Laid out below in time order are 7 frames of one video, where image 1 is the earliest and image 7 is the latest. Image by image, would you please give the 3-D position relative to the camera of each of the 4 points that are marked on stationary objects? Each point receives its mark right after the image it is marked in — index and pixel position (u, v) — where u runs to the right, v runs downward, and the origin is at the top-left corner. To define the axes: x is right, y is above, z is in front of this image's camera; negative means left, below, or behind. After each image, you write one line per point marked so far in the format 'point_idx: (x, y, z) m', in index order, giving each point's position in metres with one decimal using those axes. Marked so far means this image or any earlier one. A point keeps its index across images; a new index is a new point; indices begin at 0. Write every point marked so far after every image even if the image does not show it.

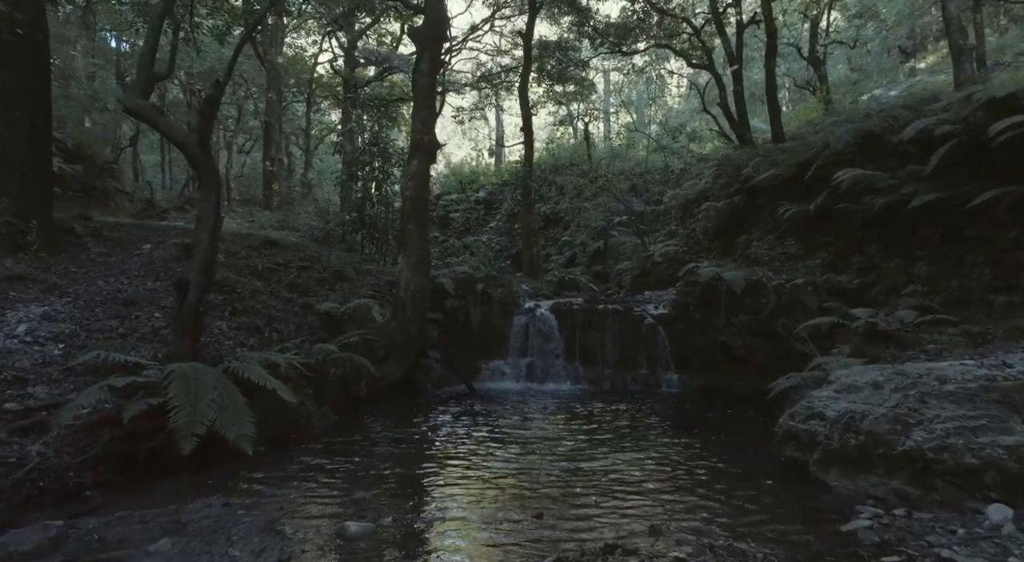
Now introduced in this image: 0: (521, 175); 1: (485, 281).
0: (+0.2, +2.9, +16.3) m
1: (-0.5, 0.0, +10.2) m
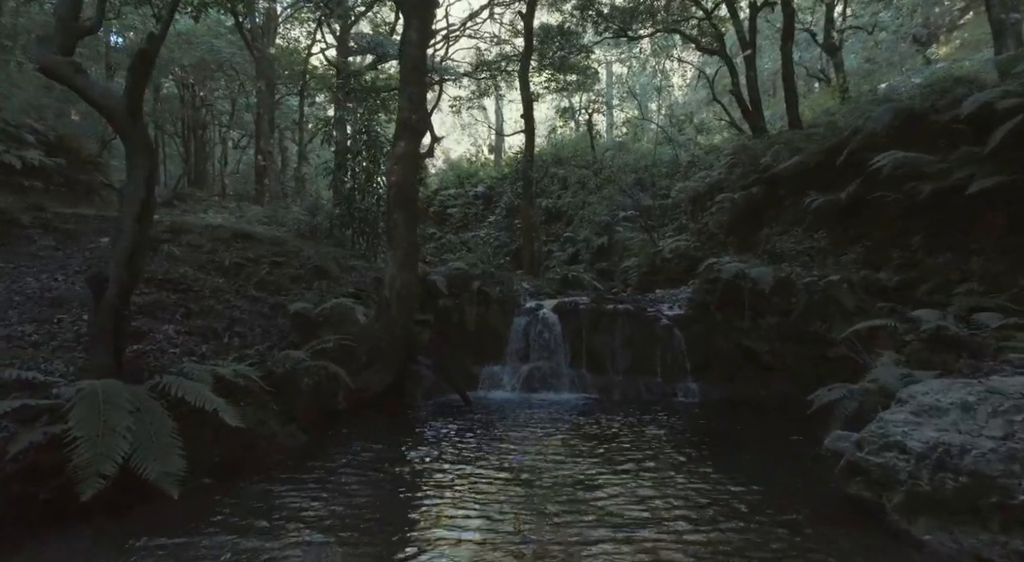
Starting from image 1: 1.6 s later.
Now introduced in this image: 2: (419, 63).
0: (+0.2, +3.0, +15.3) m
1: (-0.5, 0.0, +9.2) m
2: (-1.3, +3.0, +8.0) m
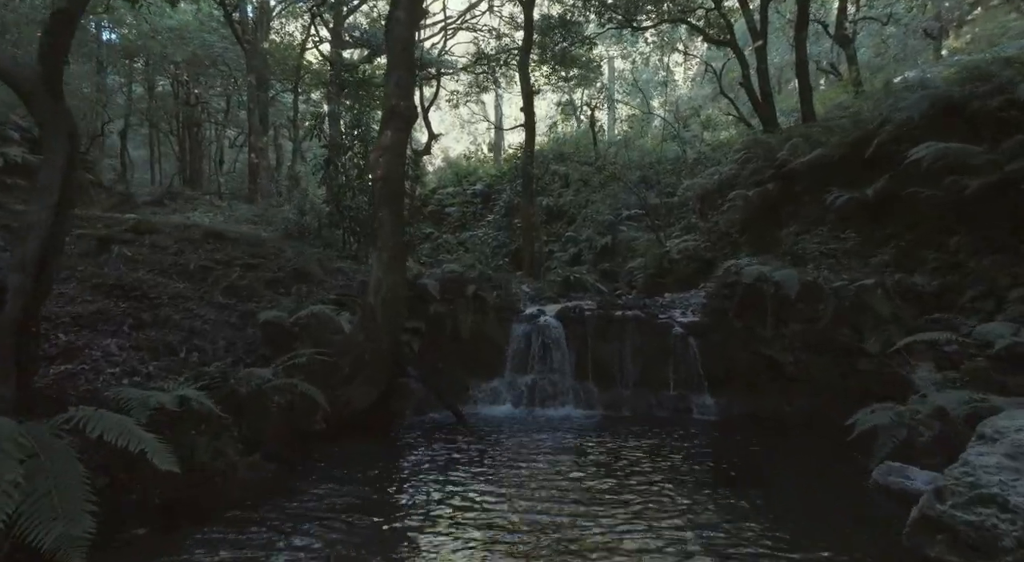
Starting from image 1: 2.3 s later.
0: (+0.2, +2.9, +14.6) m
1: (-0.5, 0.0, +8.5) m
2: (-1.3, +2.9, +7.2) m
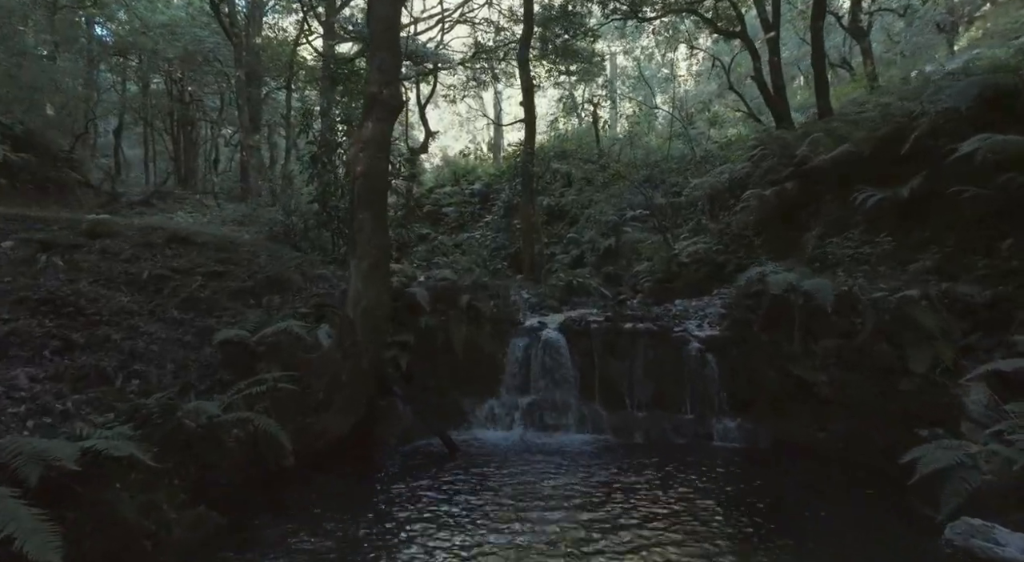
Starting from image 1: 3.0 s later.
0: (+0.2, +2.8, +13.7) m
1: (-0.5, -0.1, +7.7) m
2: (-1.3, +2.8, +6.4) m
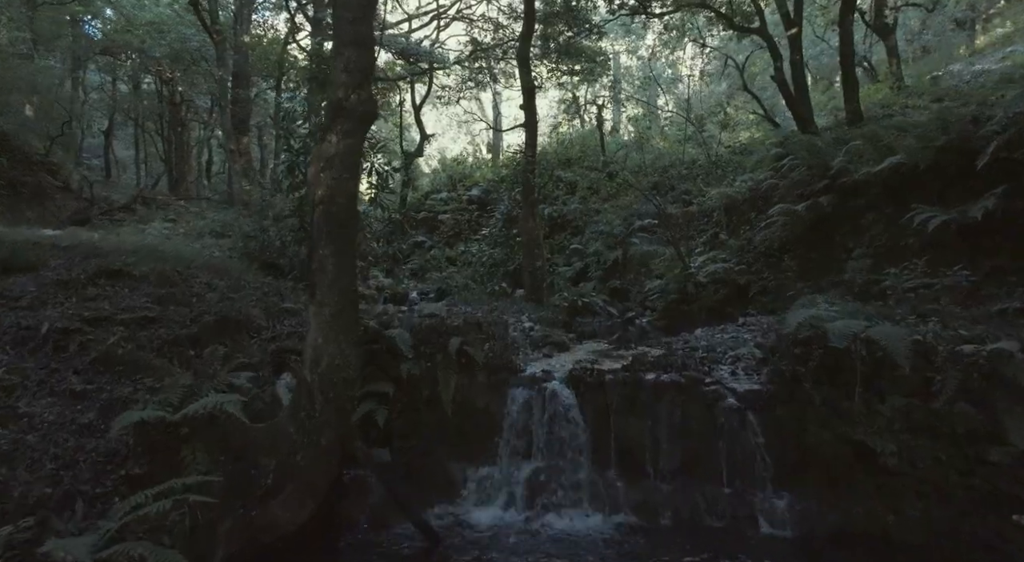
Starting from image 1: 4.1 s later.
0: (+0.2, +2.4, +12.5) m
1: (-0.6, -0.6, +6.4) m
2: (-1.3, +2.4, +5.2) m
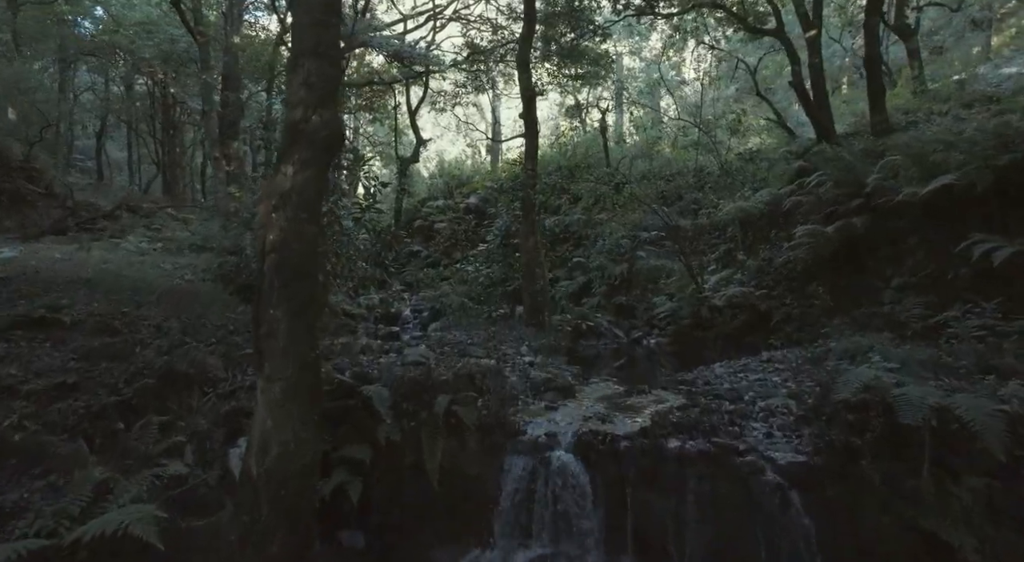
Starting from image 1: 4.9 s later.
0: (+0.2, +1.9, +11.6) m
1: (-0.6, -1.0, +5.5) m
2: (-1.3, +1.9, +4.2) m
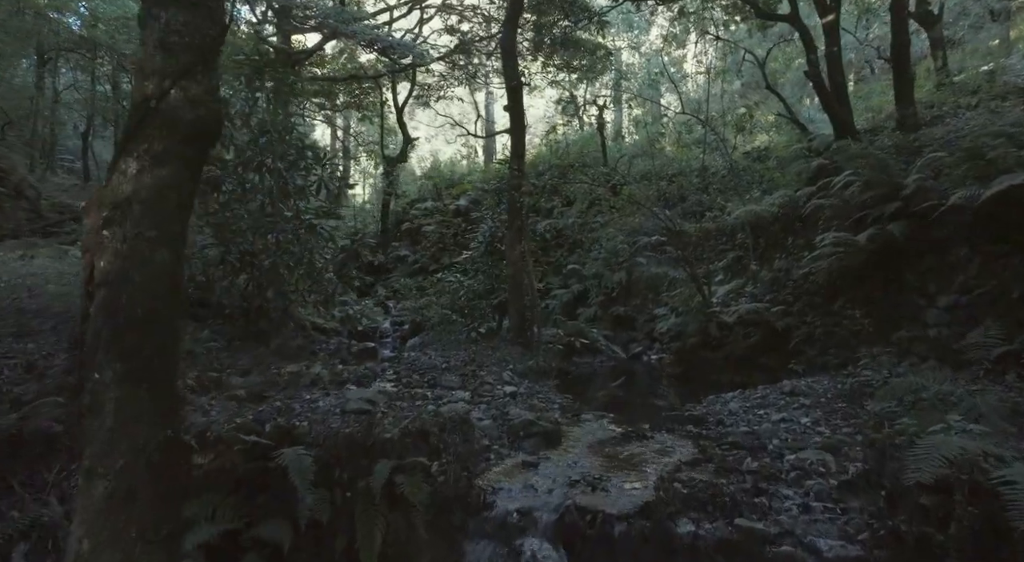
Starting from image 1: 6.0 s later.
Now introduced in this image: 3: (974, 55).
0: (-0.1, +1.7, +10.3) m
1: (-0.8, -1.2, +4.2) m
2: (-1.6, +1.7, +3.0) m
3: (+13.8, +6.6, +17.1) m
